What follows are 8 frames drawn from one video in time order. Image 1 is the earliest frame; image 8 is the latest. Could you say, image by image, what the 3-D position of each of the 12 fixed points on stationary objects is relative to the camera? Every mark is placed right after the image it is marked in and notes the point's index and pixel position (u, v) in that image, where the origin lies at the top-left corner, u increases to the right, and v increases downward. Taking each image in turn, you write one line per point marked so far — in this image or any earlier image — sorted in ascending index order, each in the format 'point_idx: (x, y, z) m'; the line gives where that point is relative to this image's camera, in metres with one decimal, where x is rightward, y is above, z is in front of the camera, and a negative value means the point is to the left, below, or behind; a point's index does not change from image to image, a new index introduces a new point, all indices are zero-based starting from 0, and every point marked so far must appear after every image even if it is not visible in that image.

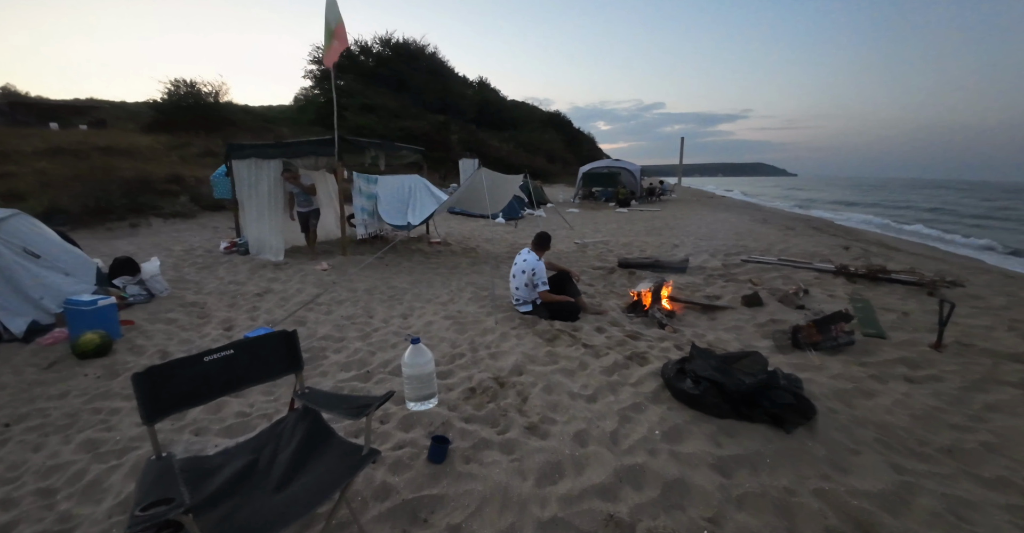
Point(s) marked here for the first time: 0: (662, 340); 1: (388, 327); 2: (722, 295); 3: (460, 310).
0: (+1.2, -0.6, +3.9) m
1: (-1.2, -0.6, +4.3) m
2: (+2.4, -0.3, +5.3) m
3: (-0.5, -0.4, +4.6) m
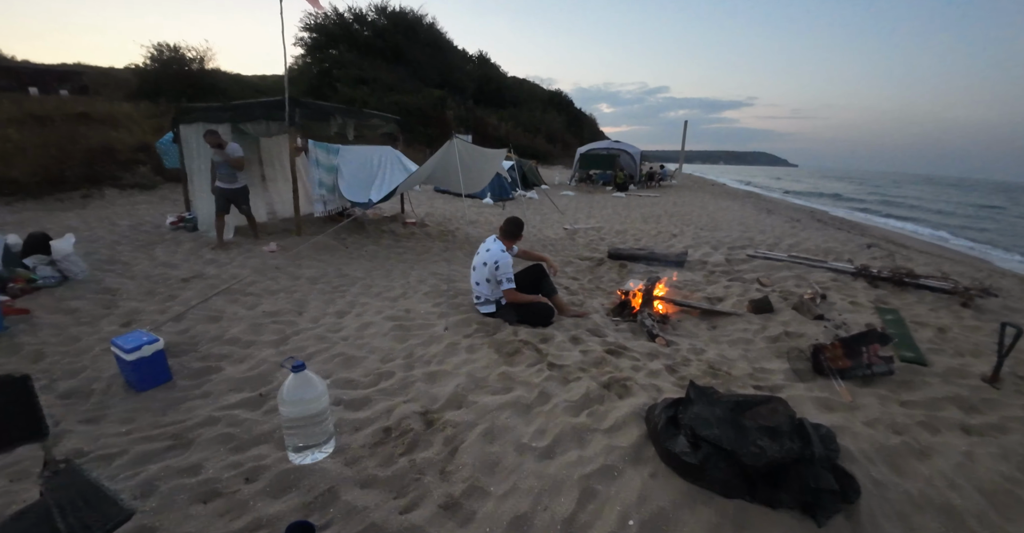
0: (+0.9, -0.6, +3.1) m
1: (-1.5, -0.5, +3.5) m
2: (+2.1, -0.3, +4.5) m
3: (-0.9, -0.4, +3.8) m
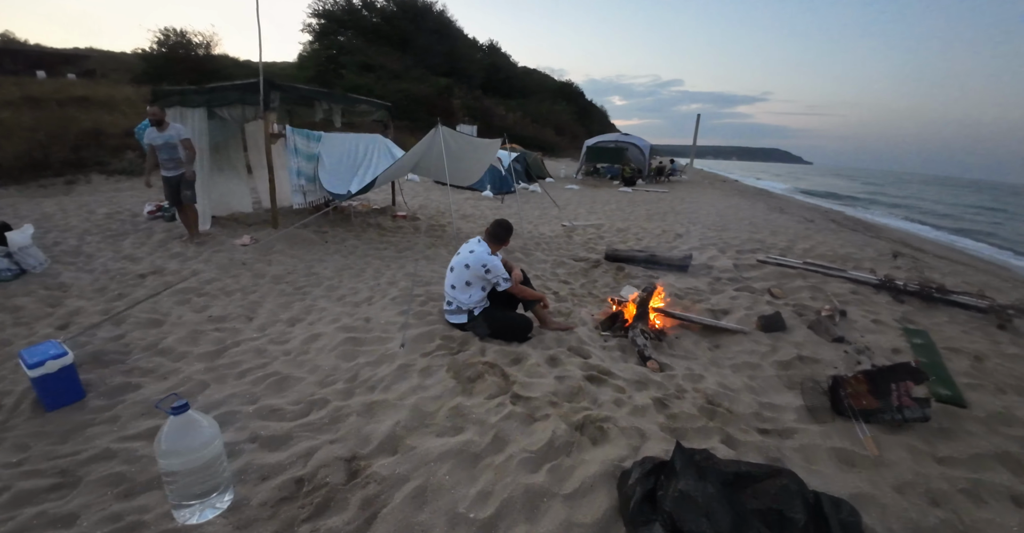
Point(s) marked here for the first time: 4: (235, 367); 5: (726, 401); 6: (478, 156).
0: (+0.7, -0.7, +2.7) m
1: (-1.7, -0.5, +3.1) m
2: (+1.9, -0.4, +4.0) m
3: (-1.1, -0.4, +3.4) m
4: (-1.8, -0.6, +2.9) m
5: (+1.2, -0.8, +2.6) m
6: (-0.4, +1.3, +5.6) m
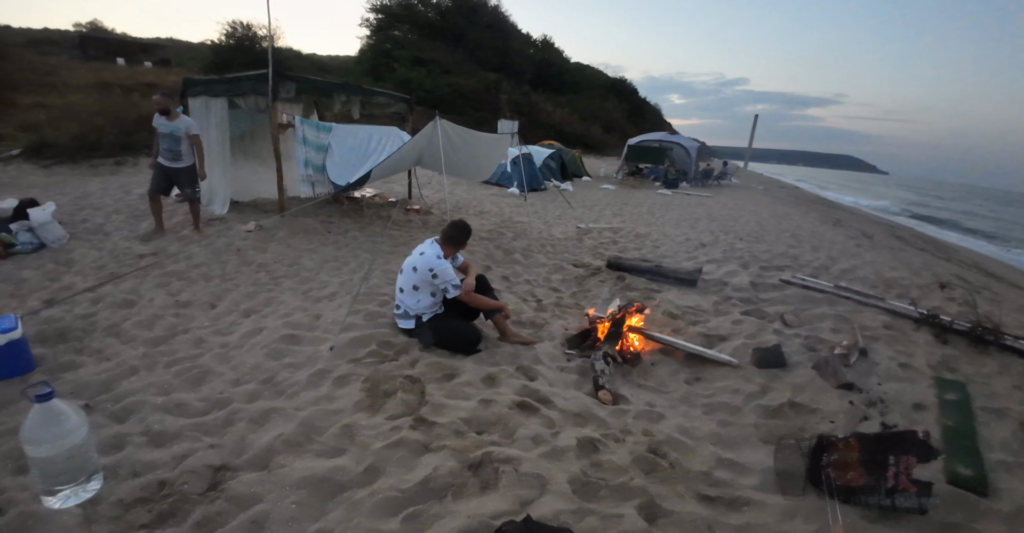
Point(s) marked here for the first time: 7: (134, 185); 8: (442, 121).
0: (+0.3, -0.8, +2.3) m
1: (-2.1, -0.5, +3.0) m
2: (+1.7, -0.5, +3.5) m
3: (-1.4, -0.3, +3.3) m
4: (-2.2, -0.5, +2.9) m
5: (+0.8, -0.9, +2.2) m
6: (-0.4, +1.3, +5.4) m
7: (-5.8, +1.3, +6.9) m
8: (-0.8, +1.6, +4.9) m
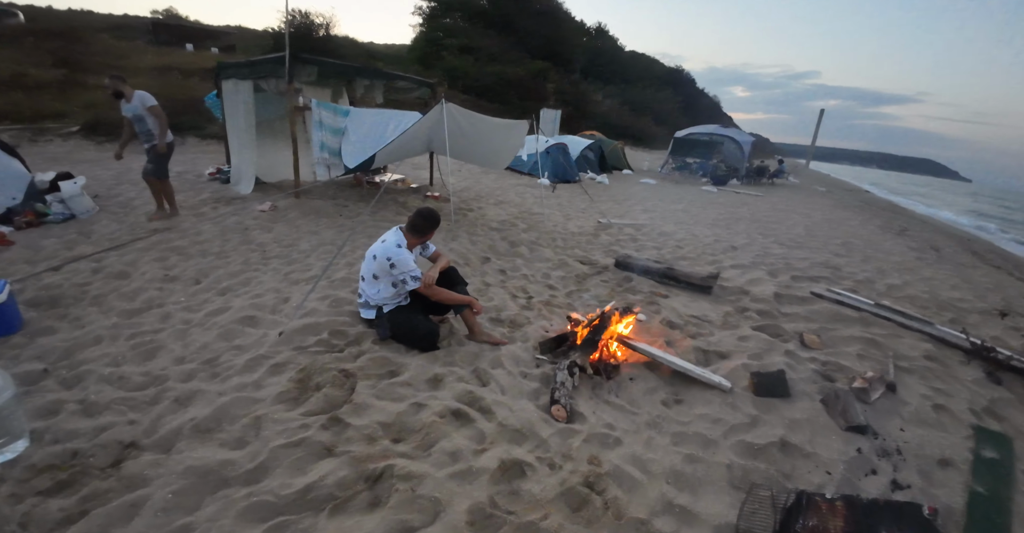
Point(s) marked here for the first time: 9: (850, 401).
0: (0.0, -0.8, +2.1) m
1: (-2.3, -0.3, +3.1) m
2: (+1.5, -0.6, +3.1) m
3: (-1.5, -0.2, +3.2) m
4: (-2.4, -0.4, +2.9) m
5: (+0.4, -0.9, +1.9) m
6: (-0.2, +1.4, +5.1) m
7: (-5.4, +1.7, +7.3) m
8: (-0.7, +1.7, +4.7) m
9: (+1.8, -0.7, +2.5) m
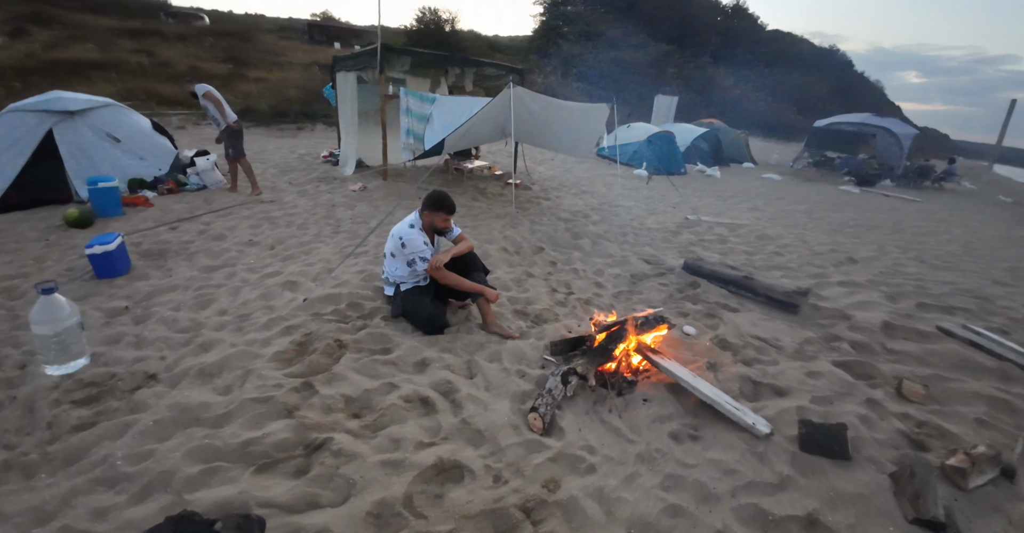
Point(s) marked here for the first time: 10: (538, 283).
0: (-0.2, -0.7, +2.0) m
1: (-2.1, 0.0, +3.4) m
2: (+1.6, -0.7, +2.6) m
3: (-1.3, 0.0, +3.4) m
4: (-2.2, -0.1, +3.3) m
5: (+0.2, -0.9, +1.7) m
6: (+0.6, +1.5, +4.9) m
7: (-3.9, +2.2, +8.3) m
8: (+0.1, +1.8, +4.6) m
9: (+1.7, -0.8, +1.9) m
10: (+0.2, -0.1, +3.6) m
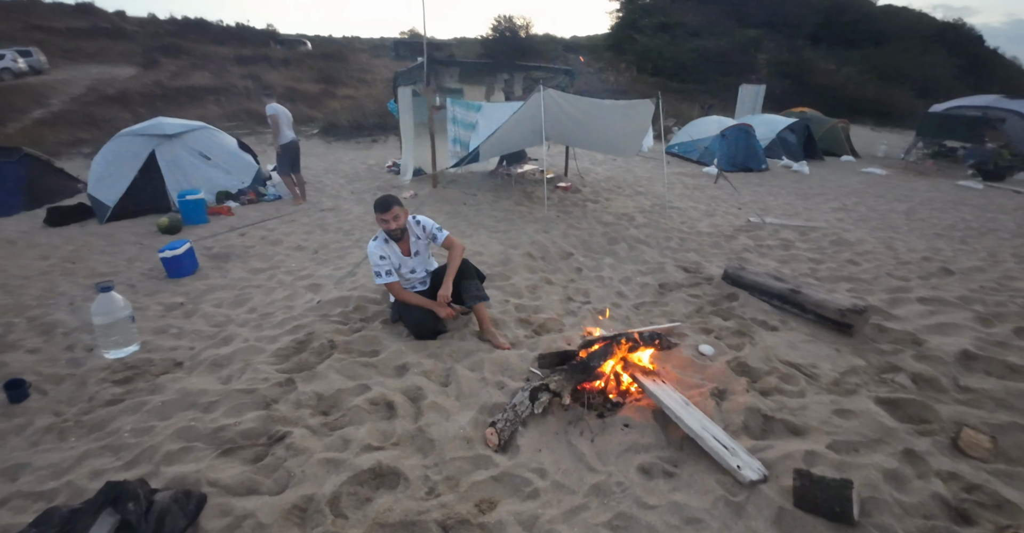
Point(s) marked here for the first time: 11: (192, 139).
0: (-0.4, -0.7, +2.0) m
1: (-1.9, -0.1, +3.8) m
2: (+1.4, -0.7, +2.2) m
3: (-1.2, -0.1, +3.6) m
4: (-2.1, -0.1, +3.7) m
5: (-0.1, -0.9, +1.6) m
6: (+1.0, +1.4, +4.7) m
7: (-2.7, +2.2, +8.9) m
8: (+0.4, +1.7, +4.5) m
9: (+1.4, -0.9, +1.5) m
10: (+0.3, -0.2, +3.5) m
11: (-3.8, +1.5, +5.5) m
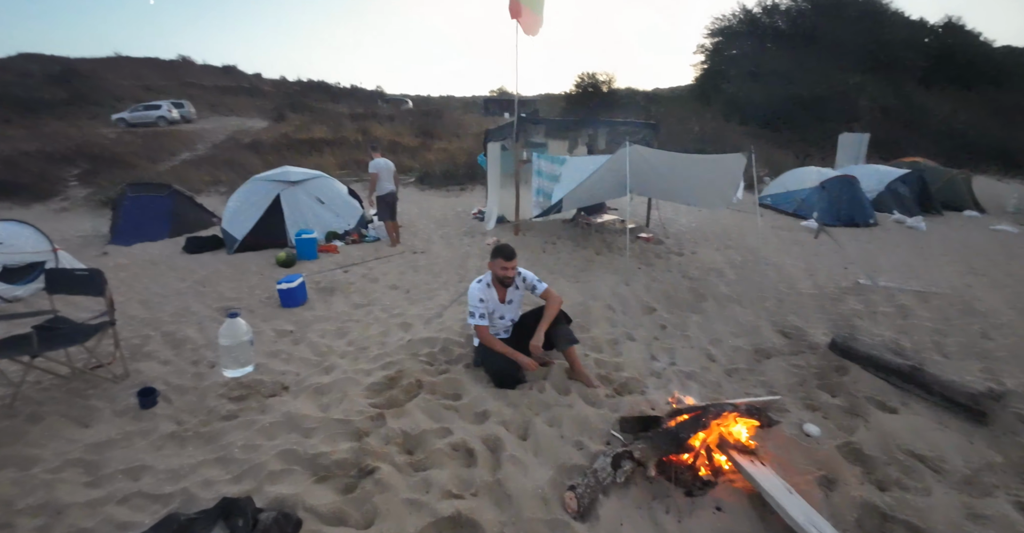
0: (-0.1, -1.0, +1.9) m
1: (-1.2, -0.4, +4.0) m
2: (+1.8, -1.1, +1.9) m
3: (-0.6, -0.4, +3.7) m
4: (-1.4, -0.4, +4.0) m
5: (+0.2, -1.1, +1.5) m
6: (+1.8, +0.9, +4.6) m
7: (-1.1, +1.4, +9.4) m
8: (+1.3, +1.2, +4.5) m
9: (+1.7, -1.2, +1.2) m
10: (+0.9, -0.6, +3.4) m
11: (-2.7, +1.1, +6.1) m
